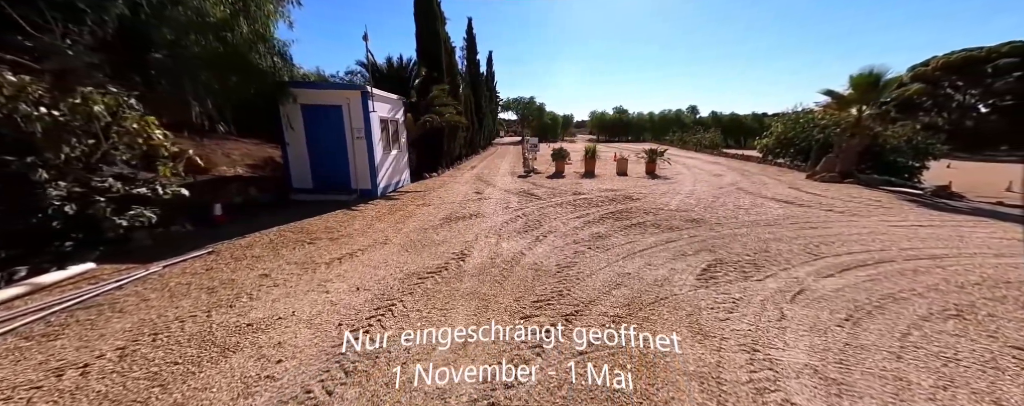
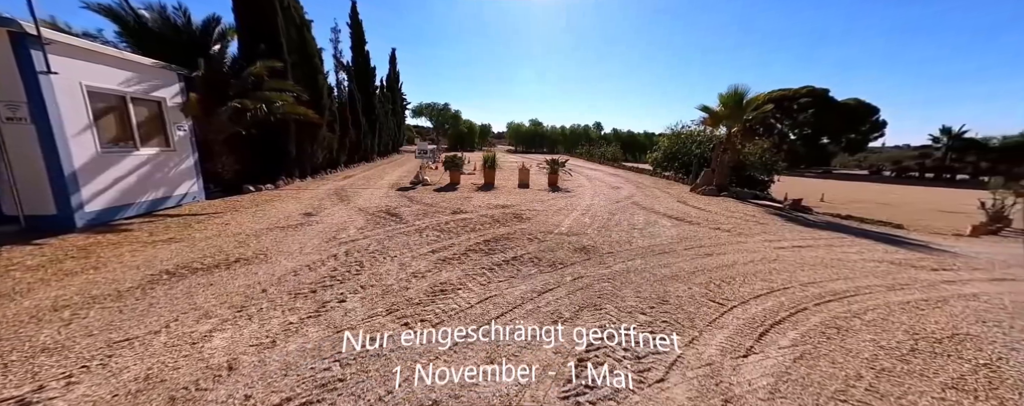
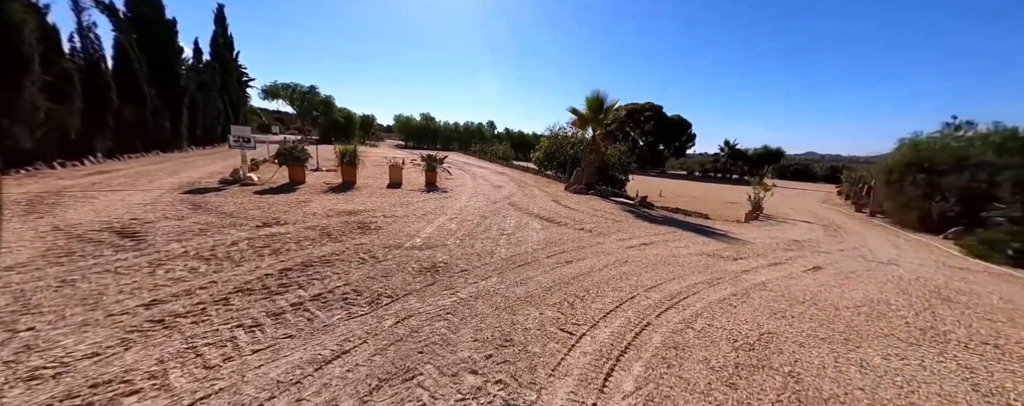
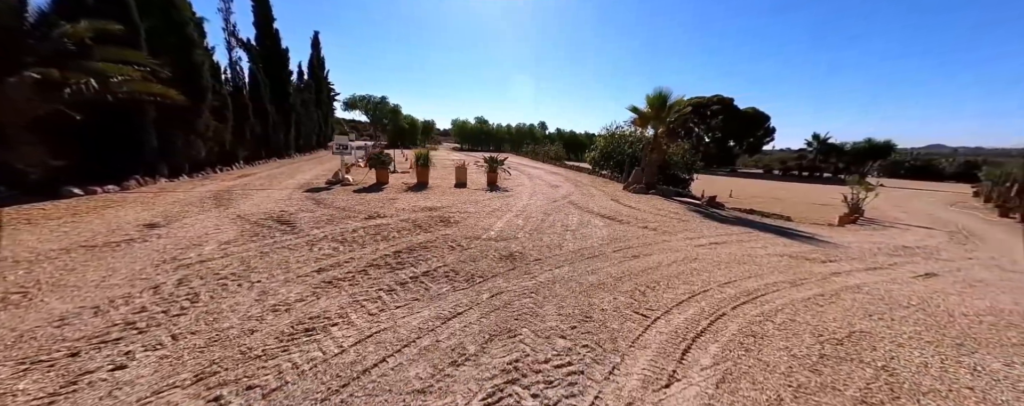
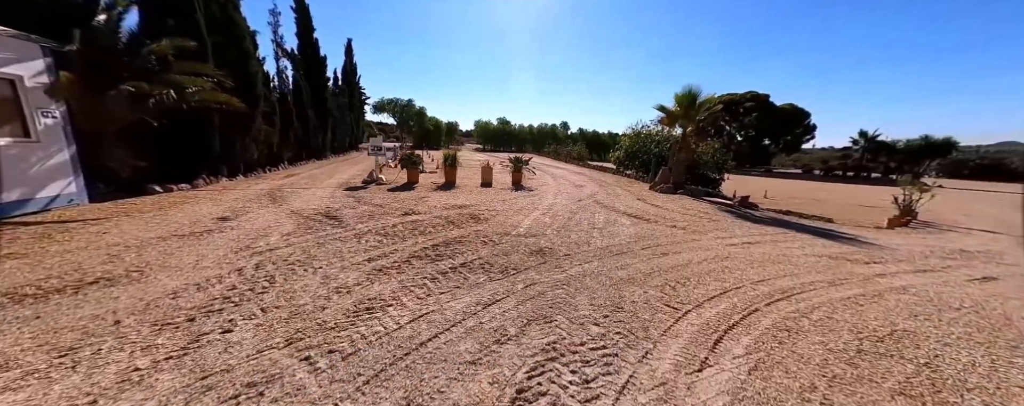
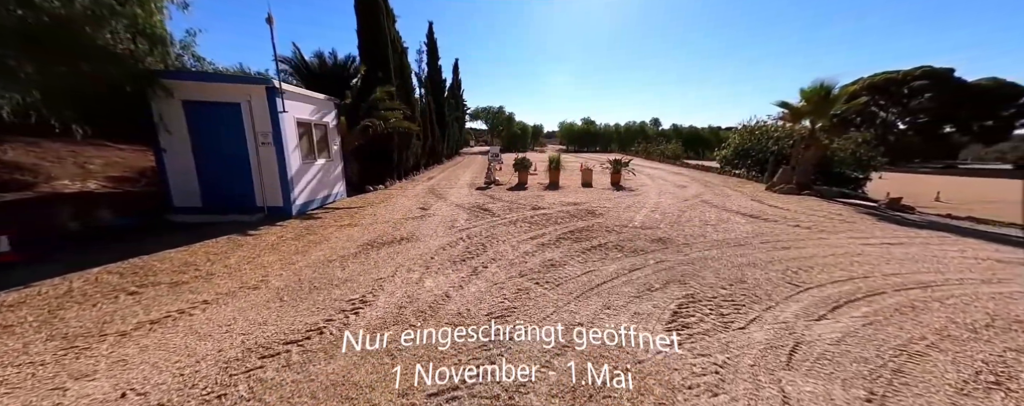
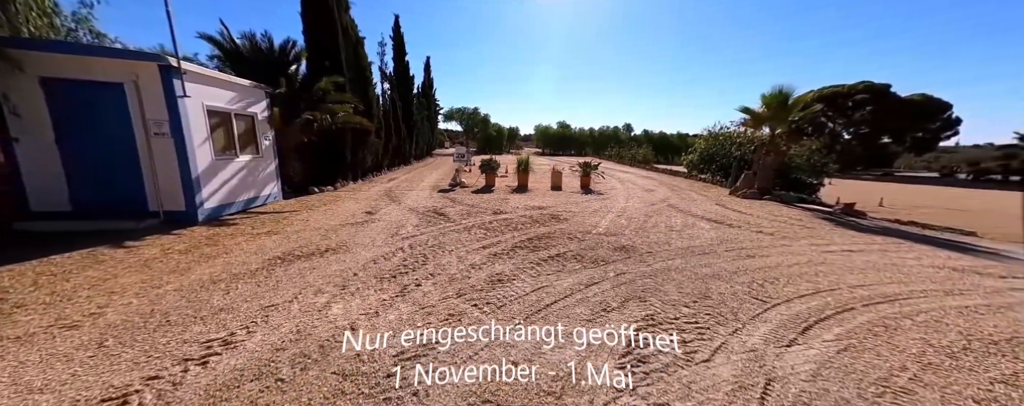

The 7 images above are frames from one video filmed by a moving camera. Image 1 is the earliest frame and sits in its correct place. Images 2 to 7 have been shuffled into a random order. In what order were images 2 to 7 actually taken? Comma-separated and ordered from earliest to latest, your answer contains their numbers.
6, 7, 2, 5, 4, 3
